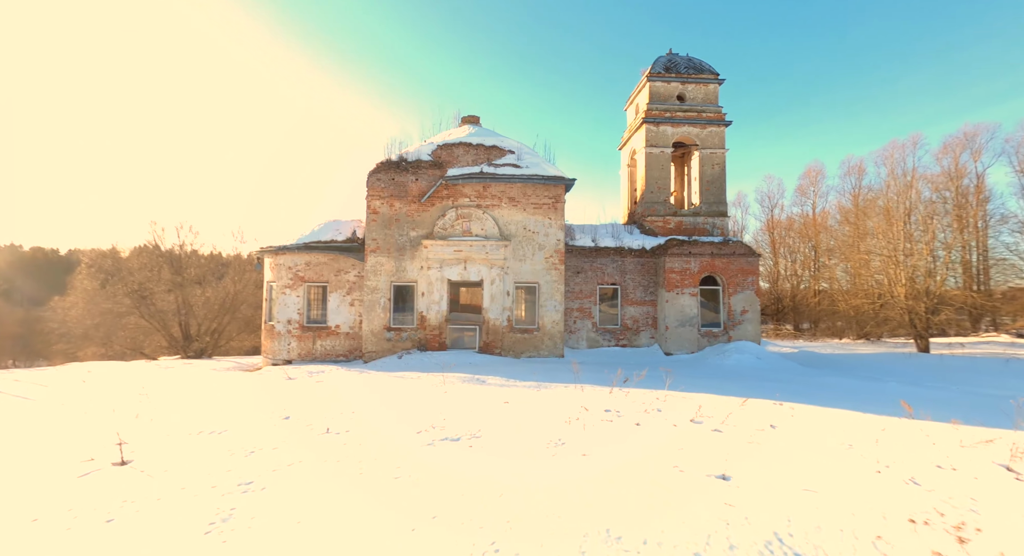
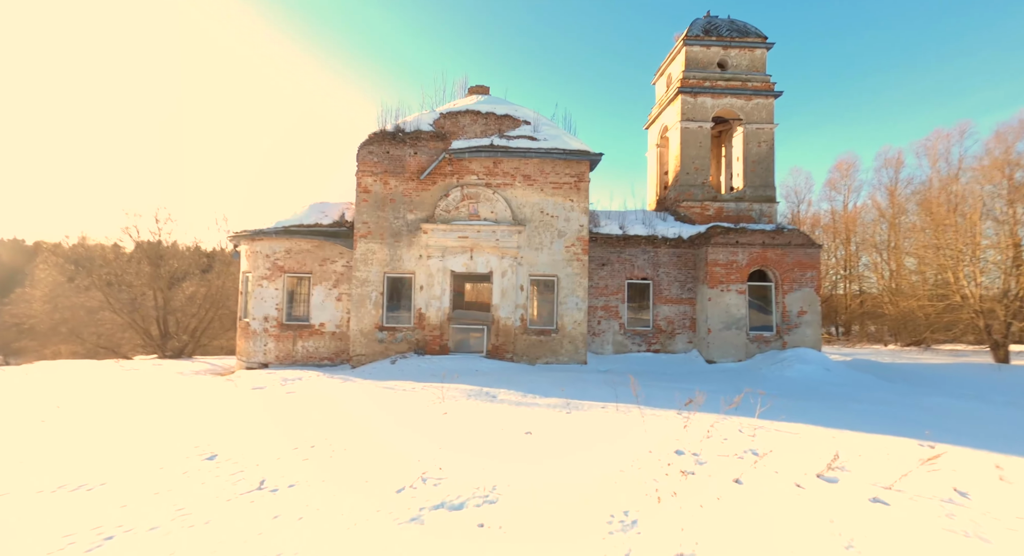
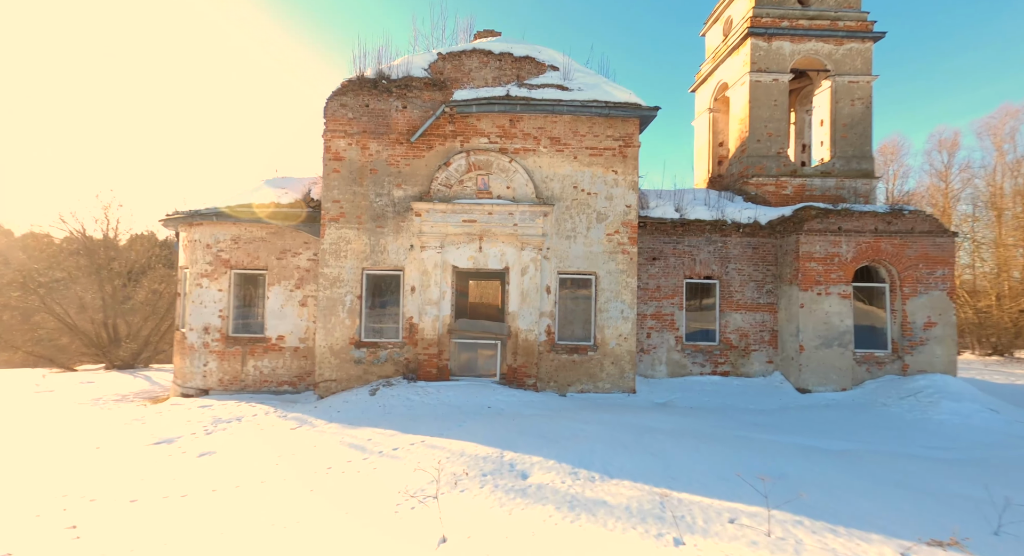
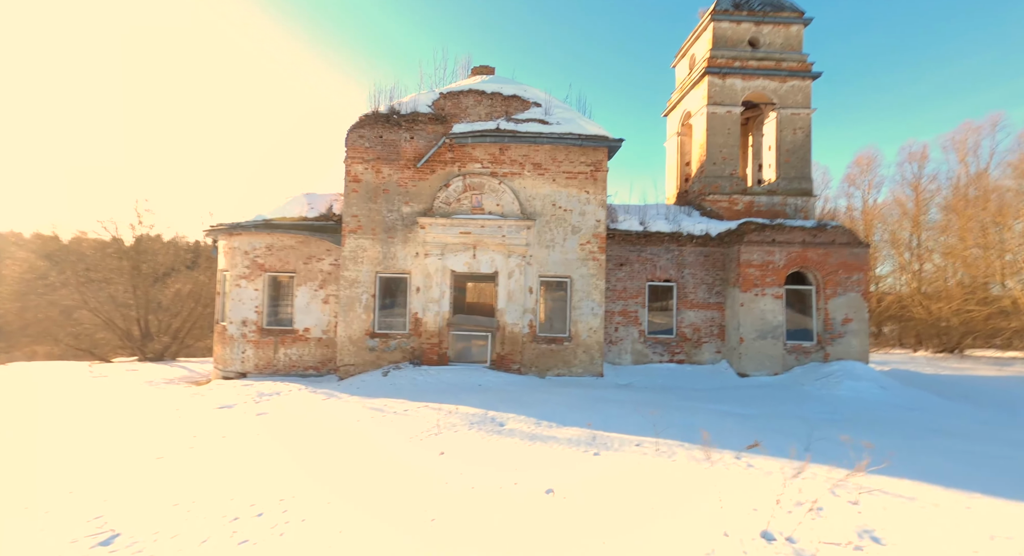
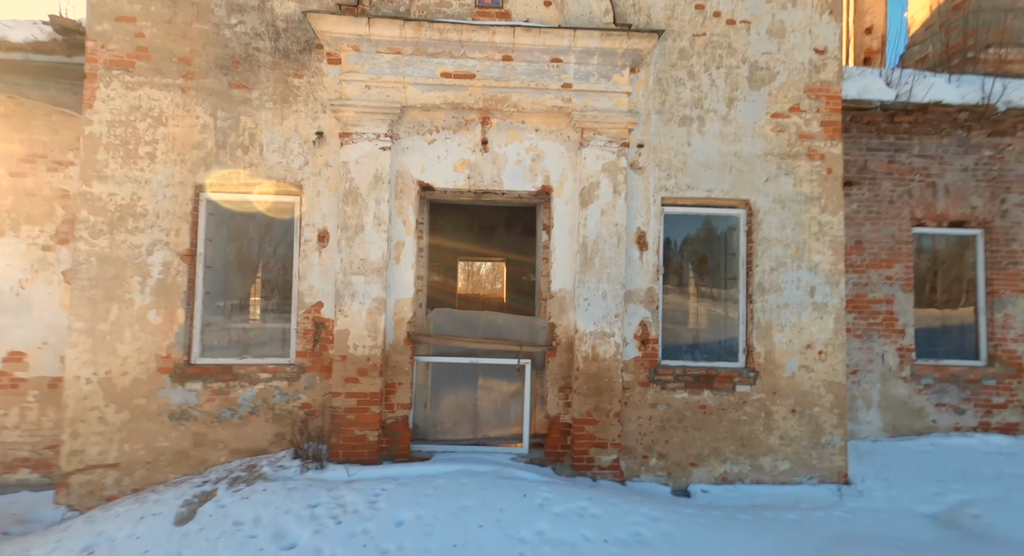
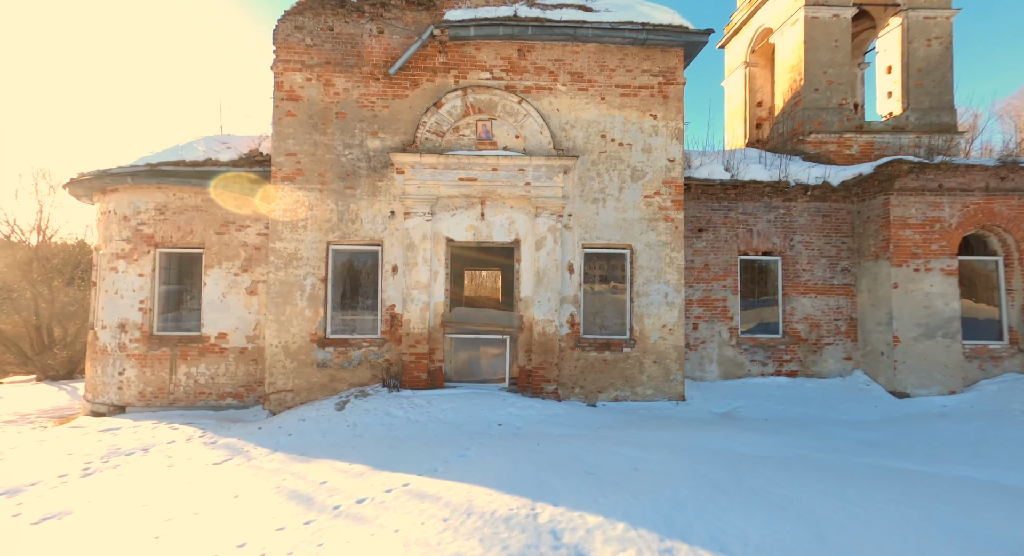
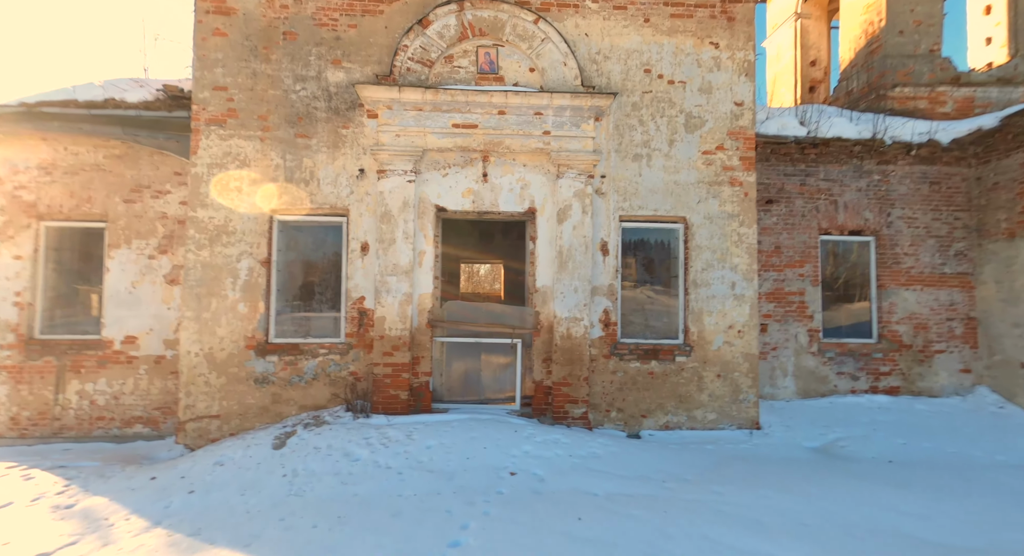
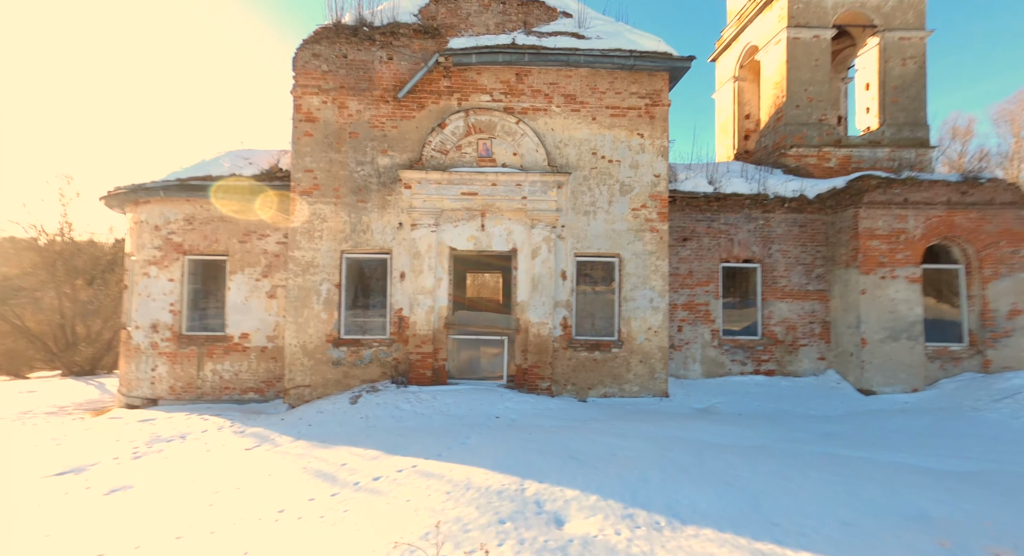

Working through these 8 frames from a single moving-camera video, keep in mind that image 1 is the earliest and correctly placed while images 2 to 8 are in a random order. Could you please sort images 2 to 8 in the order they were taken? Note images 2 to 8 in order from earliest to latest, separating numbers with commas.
2, 4, 3, 8, 6, 7, 5
